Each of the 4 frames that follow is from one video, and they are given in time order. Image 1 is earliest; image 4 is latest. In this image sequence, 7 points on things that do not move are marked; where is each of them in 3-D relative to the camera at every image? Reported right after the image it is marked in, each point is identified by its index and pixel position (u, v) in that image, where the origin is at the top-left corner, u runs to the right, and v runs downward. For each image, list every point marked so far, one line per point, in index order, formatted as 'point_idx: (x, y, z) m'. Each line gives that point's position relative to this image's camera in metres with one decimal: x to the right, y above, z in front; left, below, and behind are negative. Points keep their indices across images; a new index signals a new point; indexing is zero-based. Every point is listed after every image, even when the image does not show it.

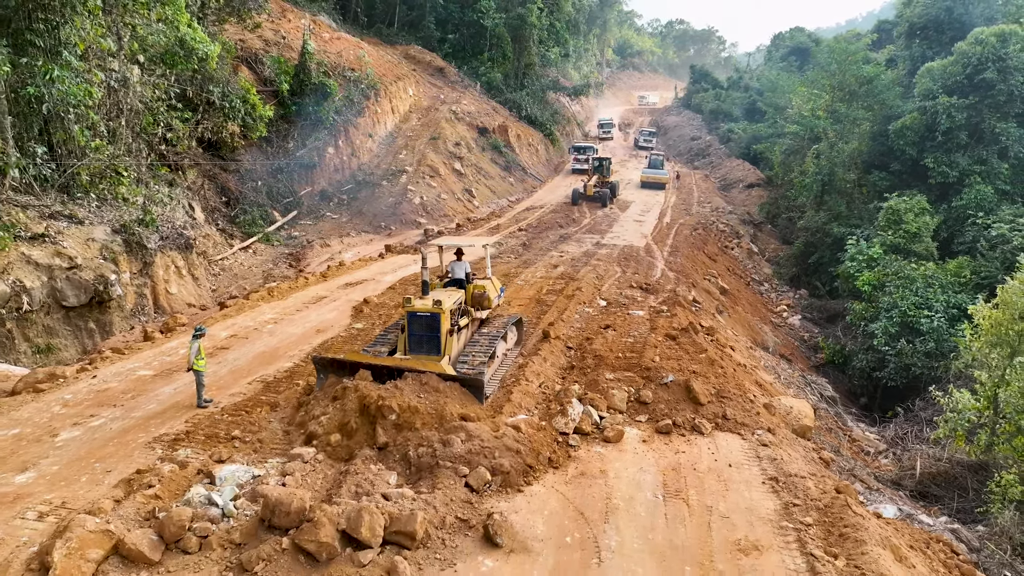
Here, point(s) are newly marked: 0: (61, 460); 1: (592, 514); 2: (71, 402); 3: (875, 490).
0: (-5.1, -1.9, +6.3) m
1: (+0.8, -2.2, +5.5) m
2: (-6.1, -1.6, +7.8) m
3: (+4.6, -2.5, +7.2) m
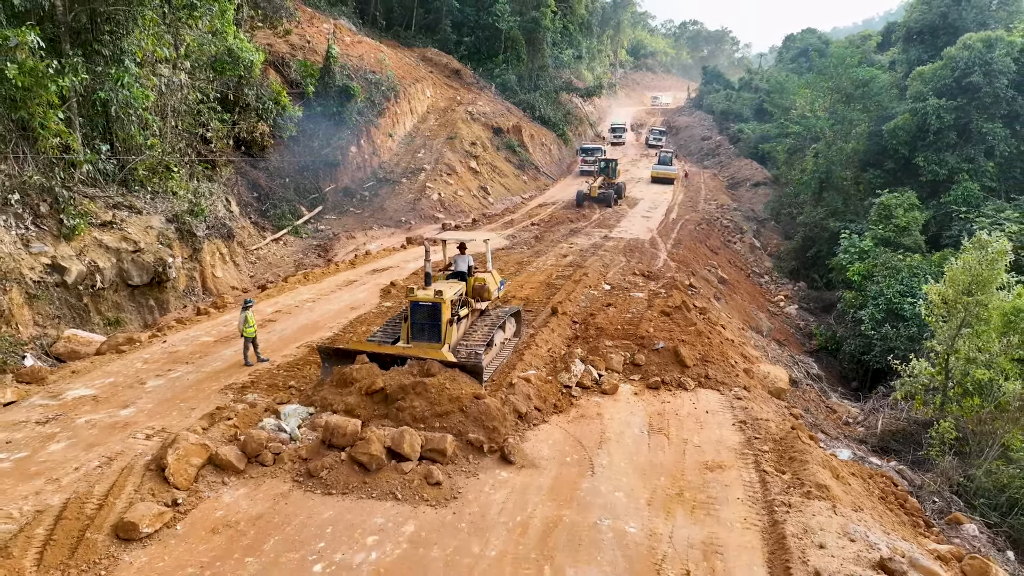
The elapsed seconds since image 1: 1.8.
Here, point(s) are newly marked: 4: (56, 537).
0: (-4.9, -1.5, +7.7) m
1: (+0.9, -1.8, +6.7) m
2: (-5.9, -1.2, +9.2) m
3: (+4.8, -2.2, +8.3) m
4: (-4.1, -2.2, +5.1) m
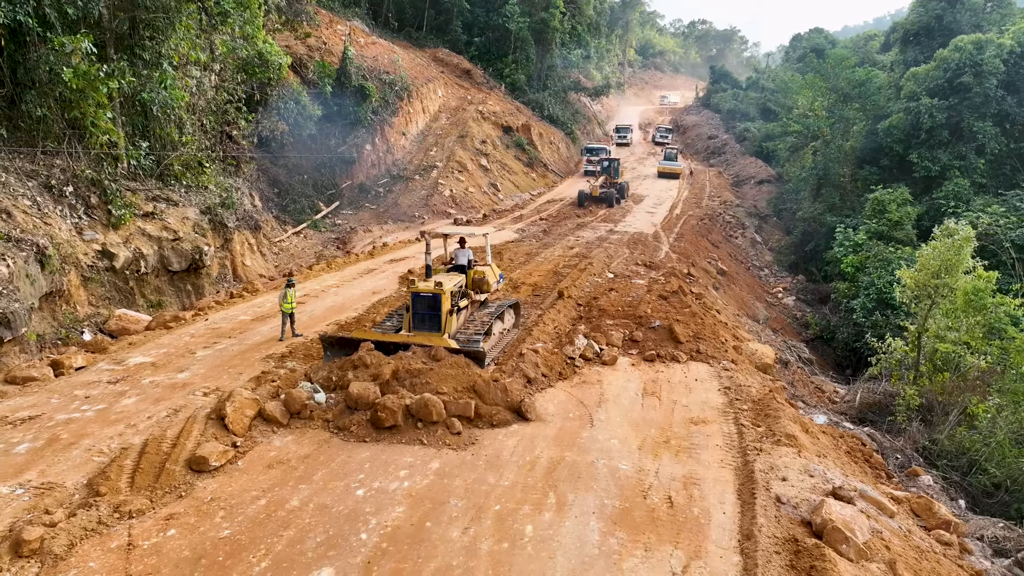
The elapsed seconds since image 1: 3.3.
0: (-4.8, -1.2, +8.7) m
1: (+1.1, -1.6, +7.6) m
2: (-5.7, -0.8, +10.2) m
3: (+4.9, -1.9, +9.2) m
4: (-4.0, -1.9, +6.0) m
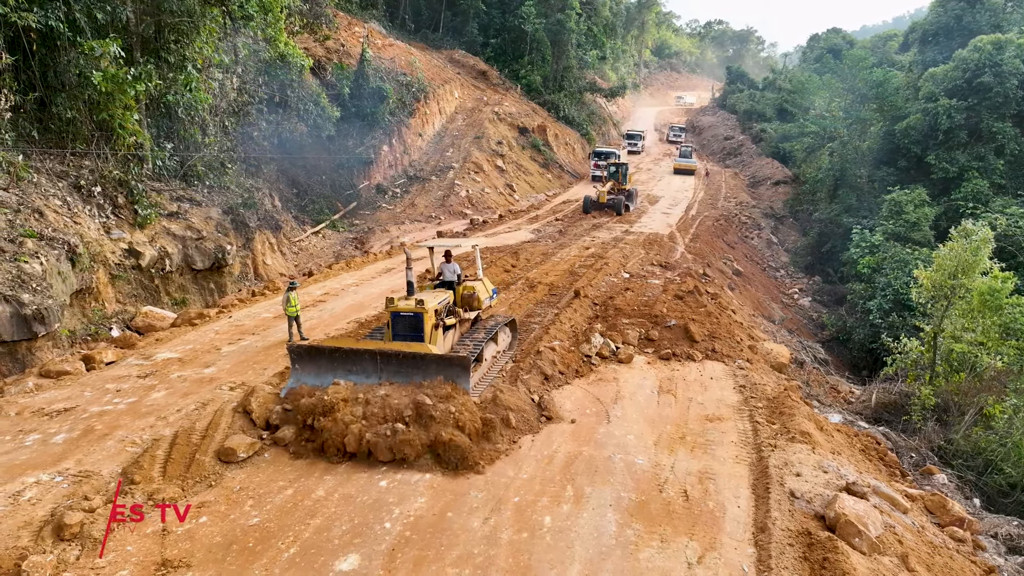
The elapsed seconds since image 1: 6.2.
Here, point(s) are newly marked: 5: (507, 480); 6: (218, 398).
0: (-4.5, -1.2, +8.9) m
1: (+1.3, -1.5, +7.7) m
2: (-5.4, -0.8, +10.5) m
3: (+5.2, -1.9, +9.2) m
4: (-3.8, -1.9, +6.3) m
5: (-0.1, -2.1, +6.0) m
6: (-4.0, -1.5, +7.6) m
